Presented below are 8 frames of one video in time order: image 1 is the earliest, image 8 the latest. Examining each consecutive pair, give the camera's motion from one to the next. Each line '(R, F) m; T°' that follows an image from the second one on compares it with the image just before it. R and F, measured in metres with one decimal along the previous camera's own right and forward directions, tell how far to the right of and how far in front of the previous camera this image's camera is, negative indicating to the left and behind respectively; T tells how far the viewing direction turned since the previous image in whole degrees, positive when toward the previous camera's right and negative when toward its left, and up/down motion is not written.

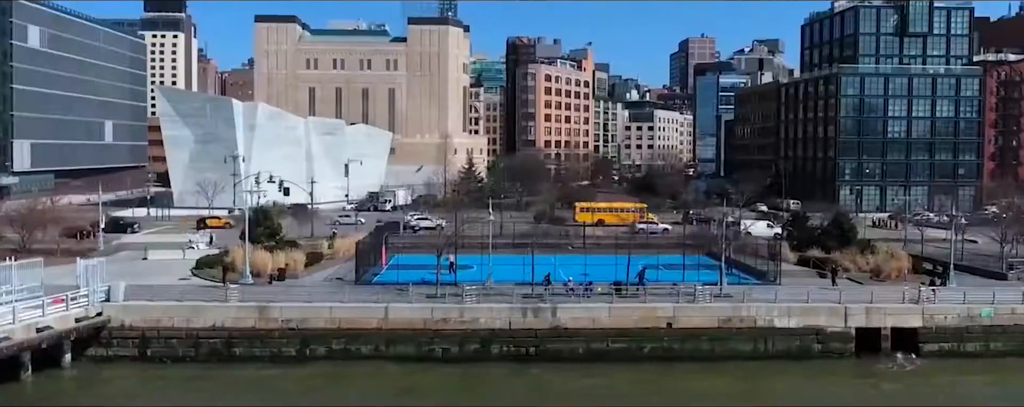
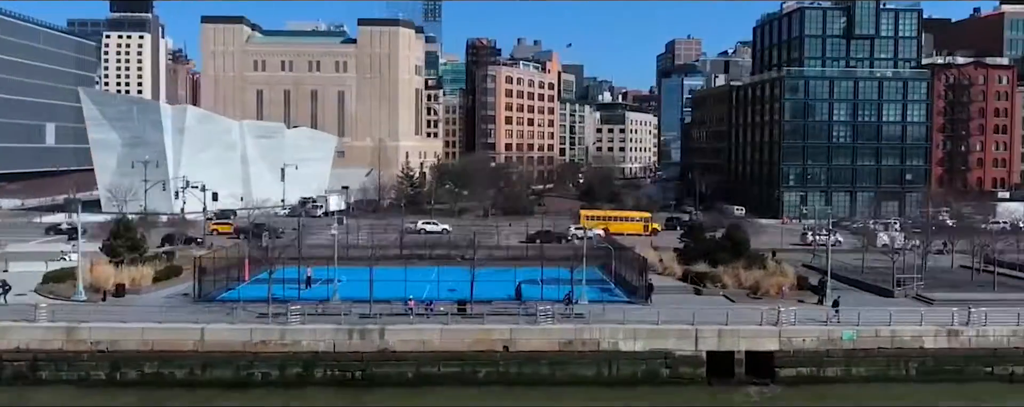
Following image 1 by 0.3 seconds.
(+9.7, +2.1) m; 0°
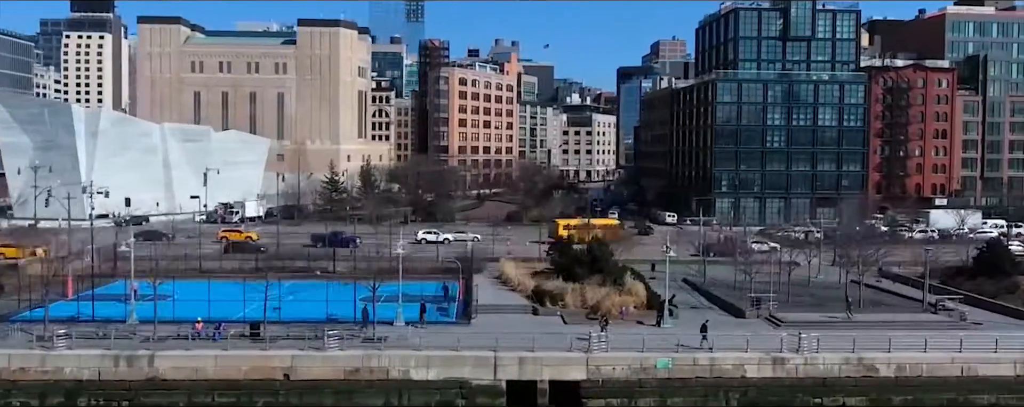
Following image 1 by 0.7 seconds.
(+11.3, +2.4) m; 0°
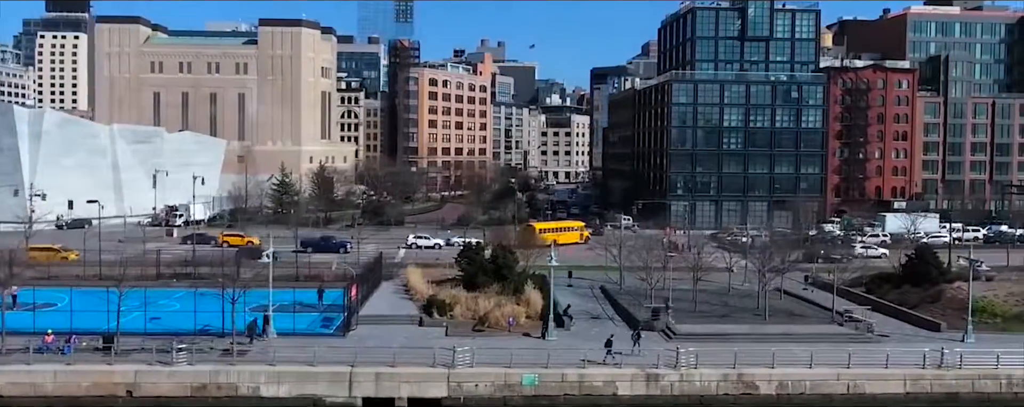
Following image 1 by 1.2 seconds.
(+7.1, +1.5) m; 0°
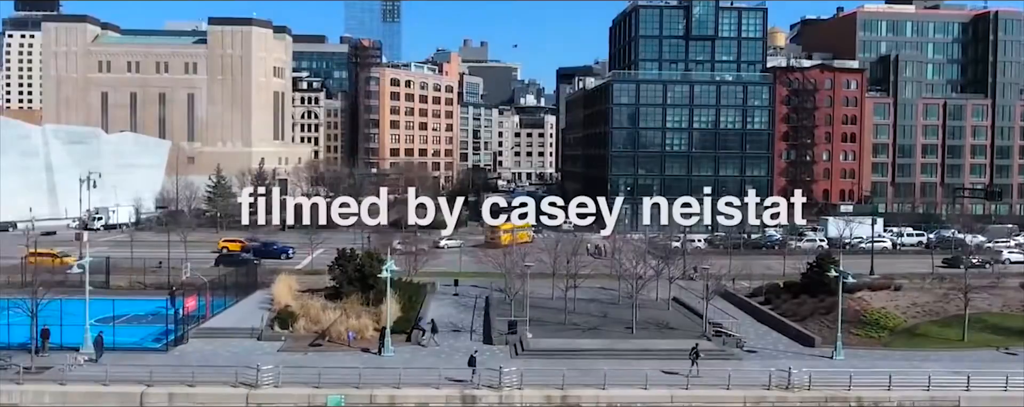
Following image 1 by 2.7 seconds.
(+9.1, +1.9) m; 0°
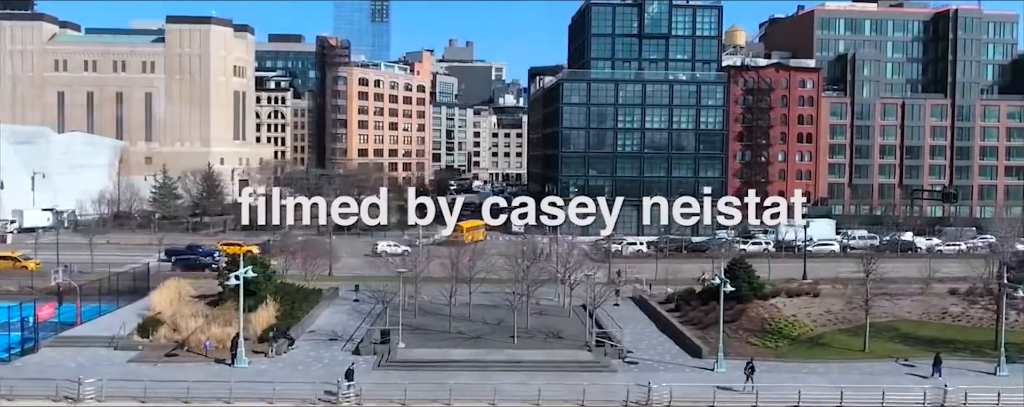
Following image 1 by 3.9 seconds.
(+7.2, +1.5) m; 0°
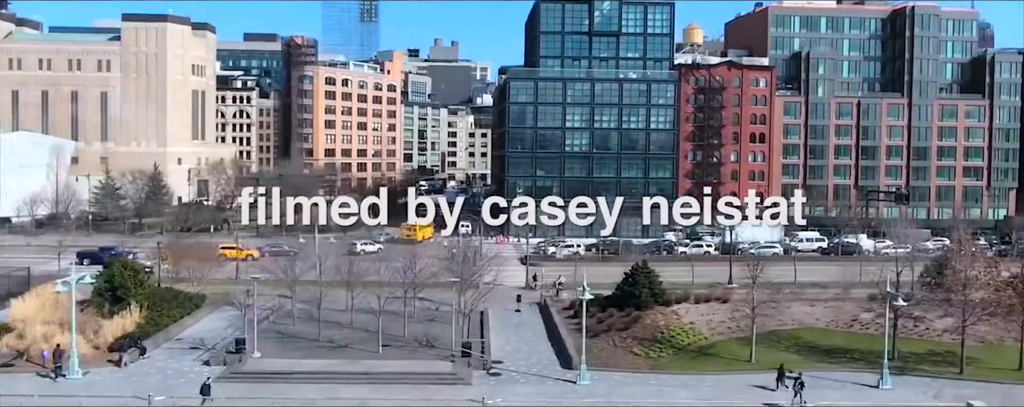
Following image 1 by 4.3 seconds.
(+7.5, +1.6) m; 0°
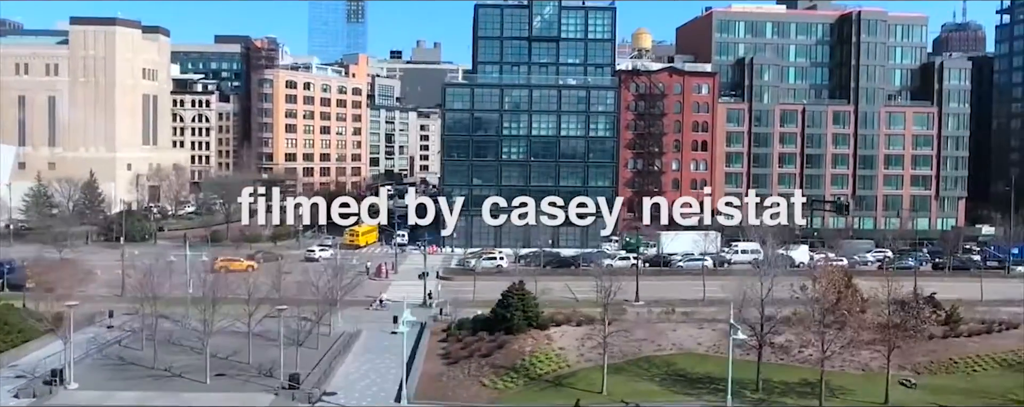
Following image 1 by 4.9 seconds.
(+8.6, +1.6) m; 0°
